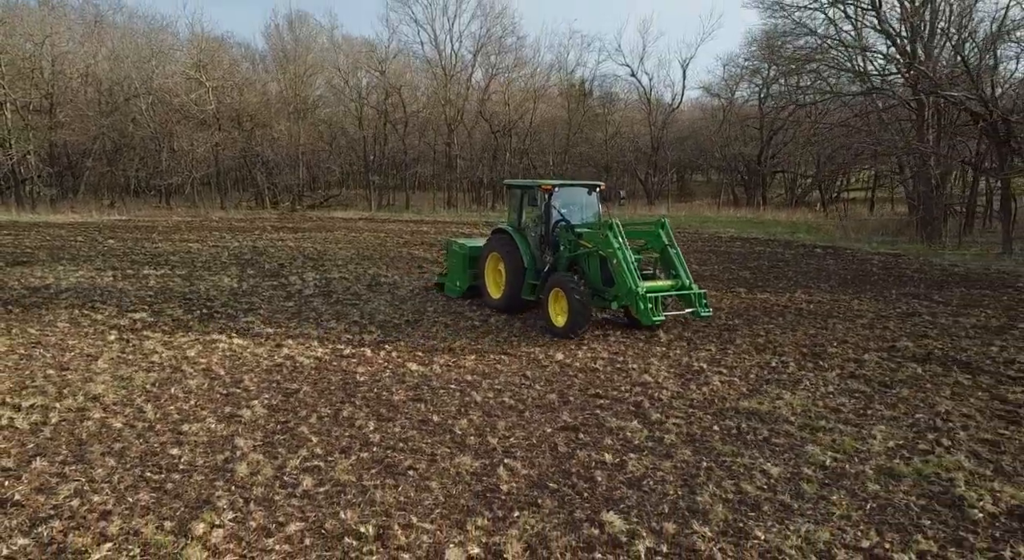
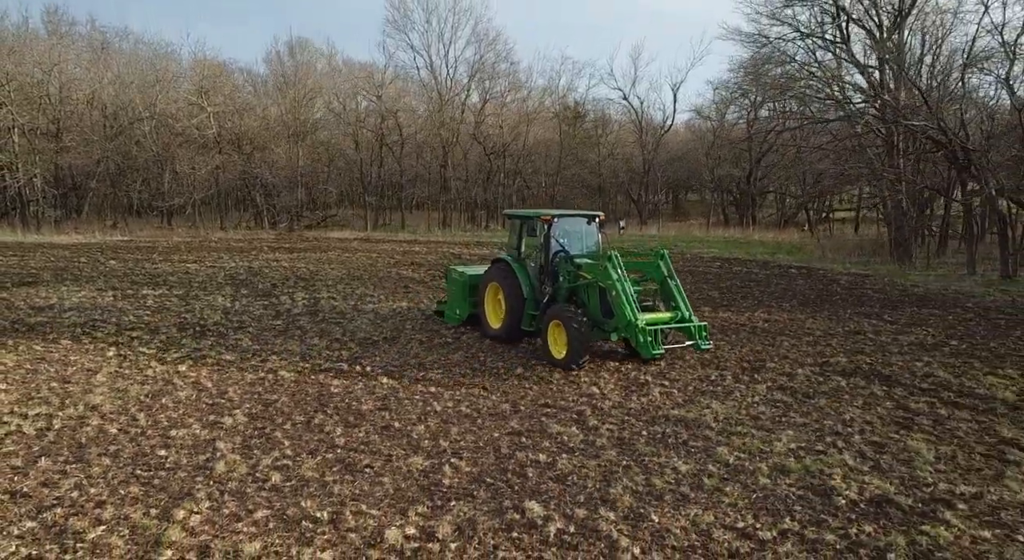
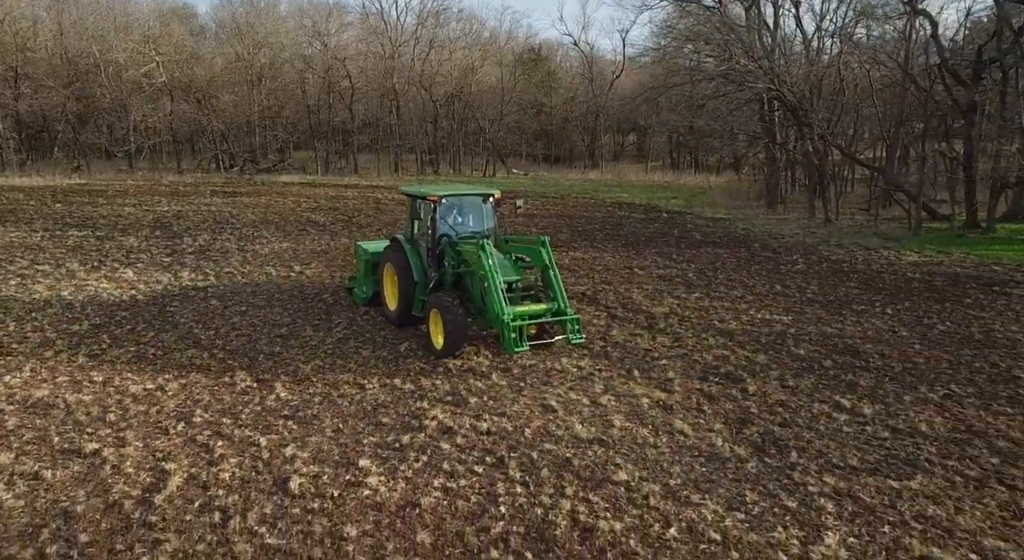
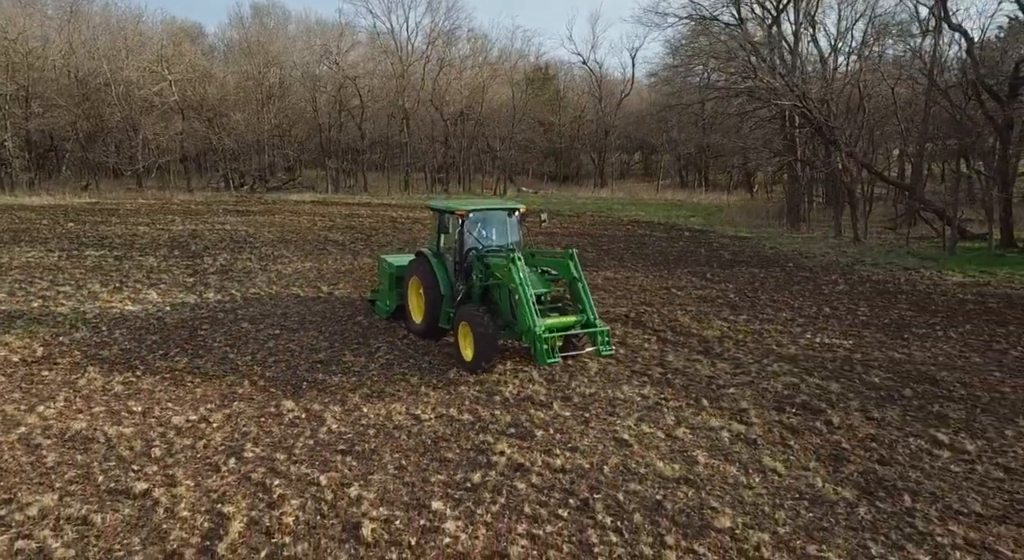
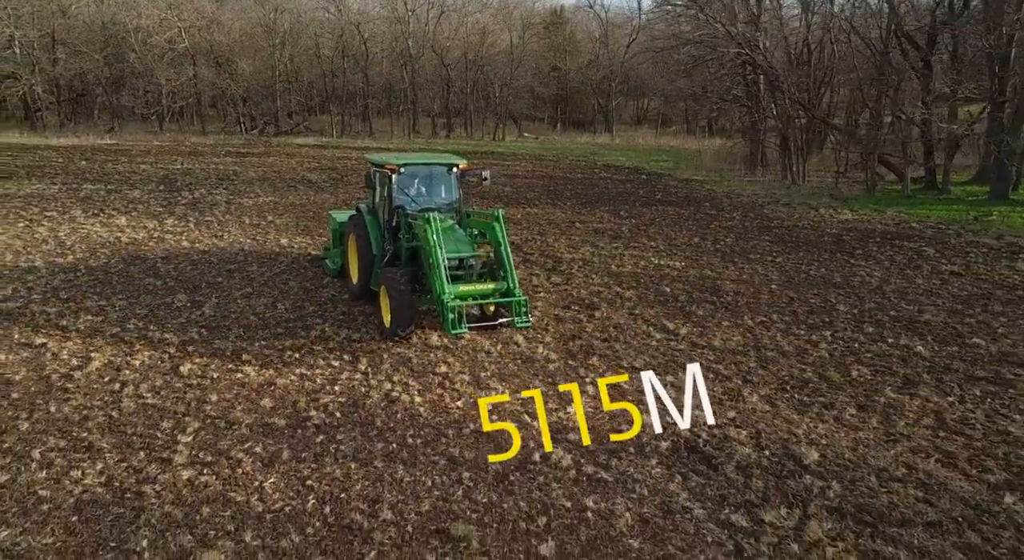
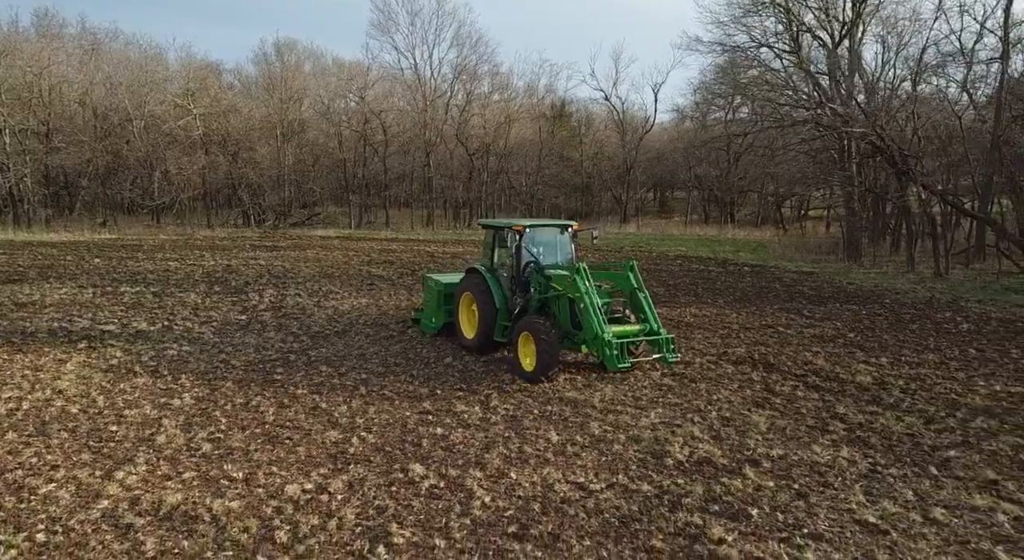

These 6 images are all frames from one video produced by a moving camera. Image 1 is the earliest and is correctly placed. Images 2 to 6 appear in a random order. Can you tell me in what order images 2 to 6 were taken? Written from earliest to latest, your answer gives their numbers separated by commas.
2, 6, 4, 3, 5
